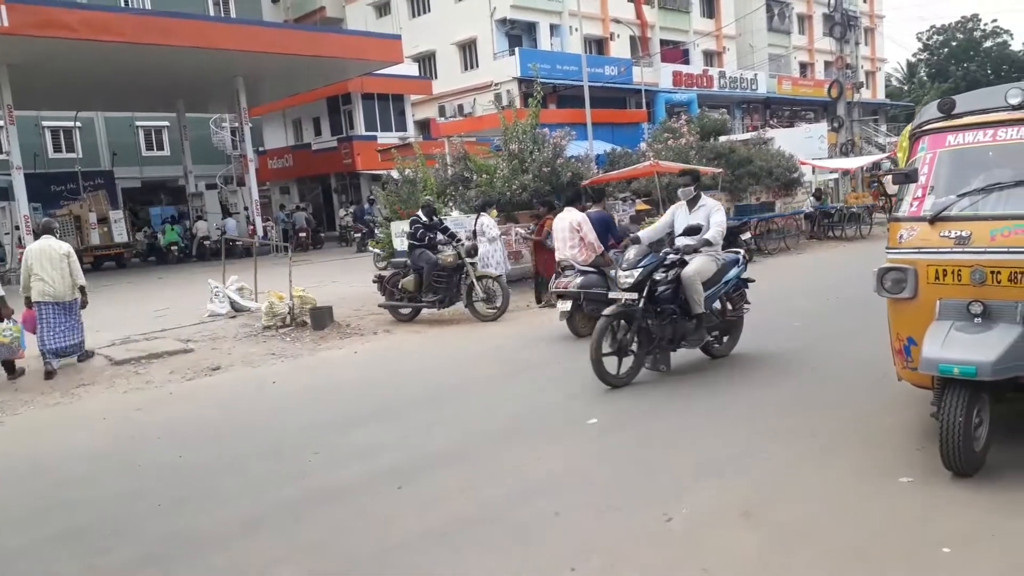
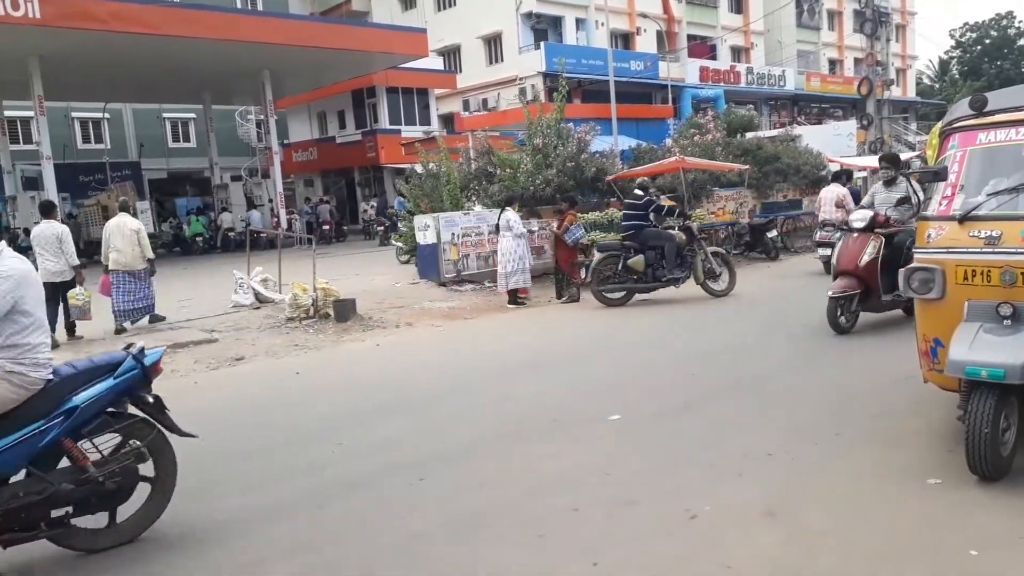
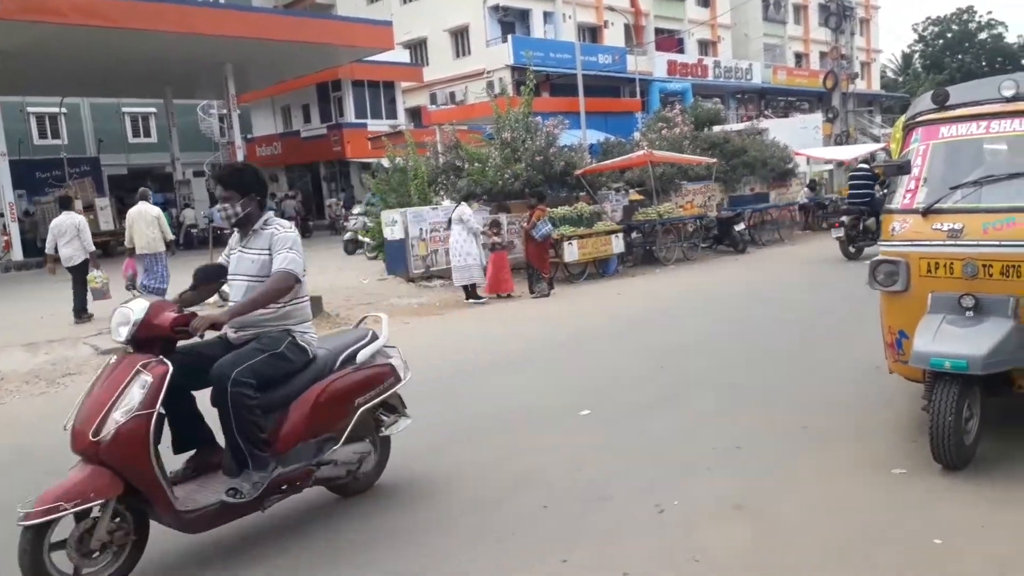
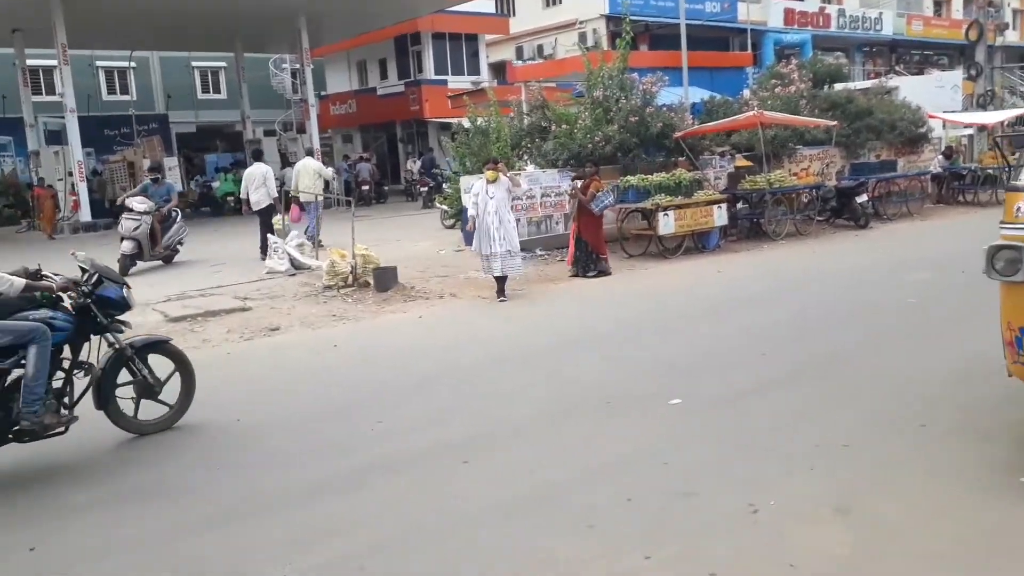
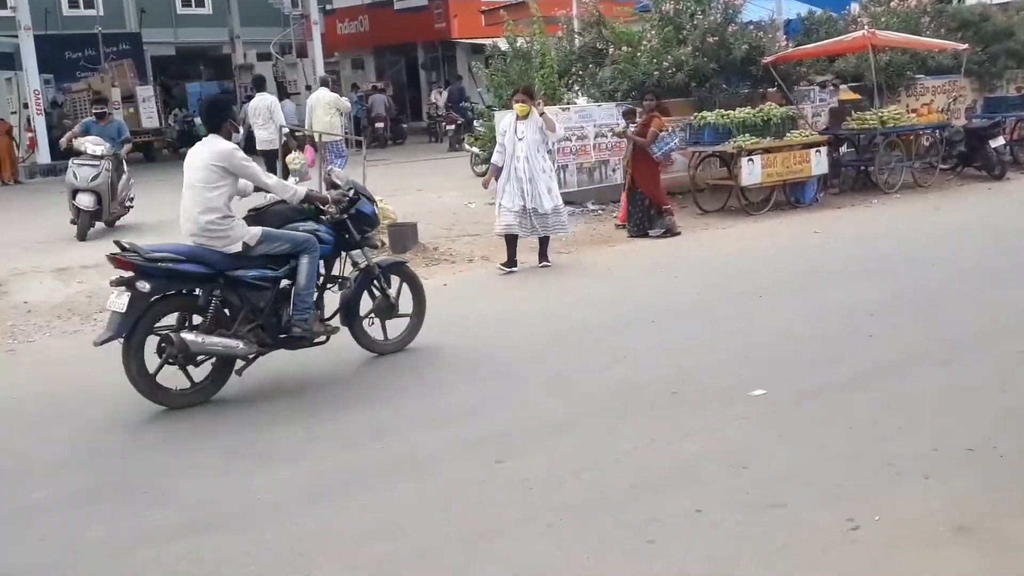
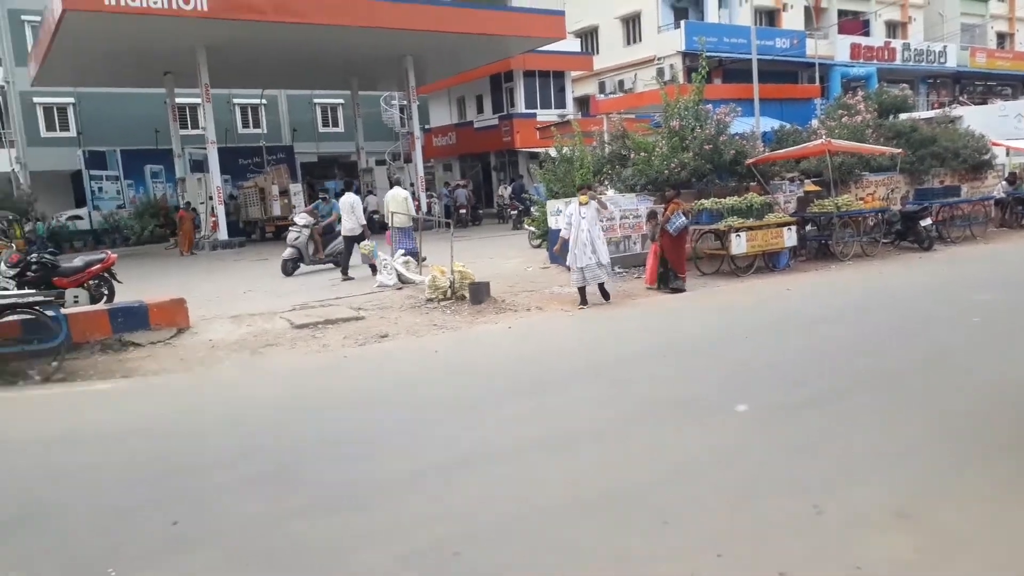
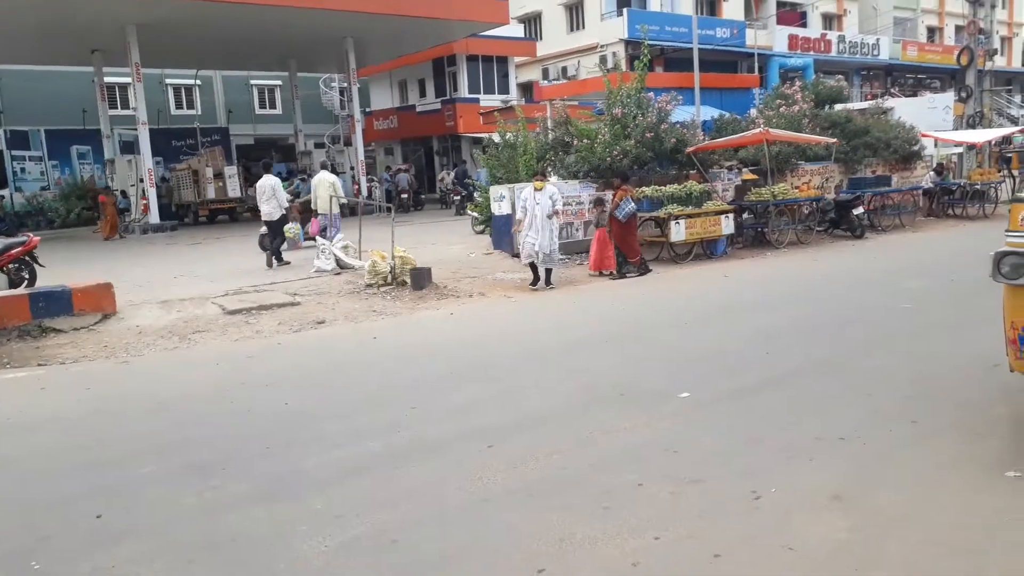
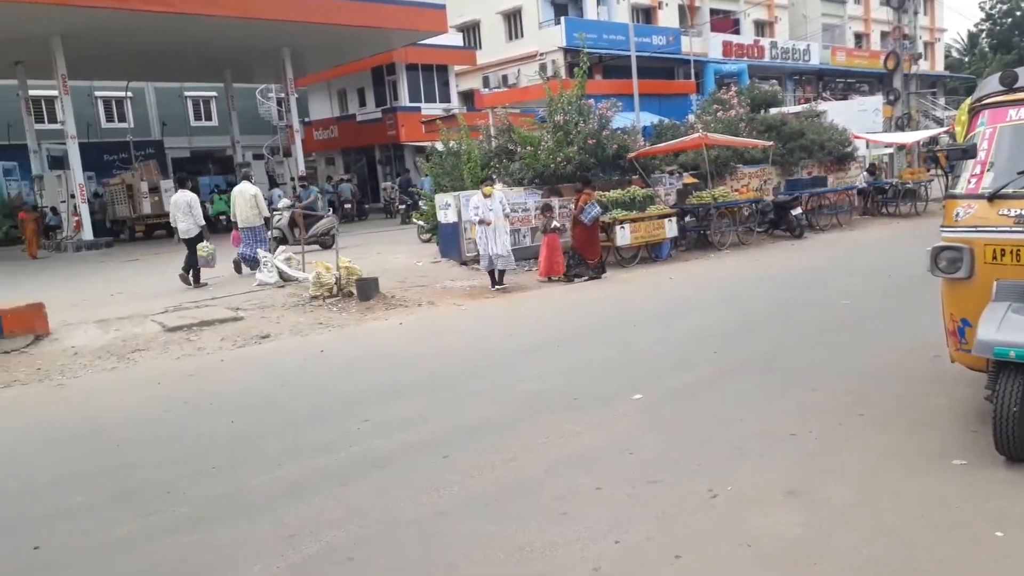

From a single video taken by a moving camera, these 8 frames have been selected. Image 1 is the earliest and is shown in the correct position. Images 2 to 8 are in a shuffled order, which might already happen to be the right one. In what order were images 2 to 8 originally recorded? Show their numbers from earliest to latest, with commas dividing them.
2, 3, 8, 7, 6, 4, 5
